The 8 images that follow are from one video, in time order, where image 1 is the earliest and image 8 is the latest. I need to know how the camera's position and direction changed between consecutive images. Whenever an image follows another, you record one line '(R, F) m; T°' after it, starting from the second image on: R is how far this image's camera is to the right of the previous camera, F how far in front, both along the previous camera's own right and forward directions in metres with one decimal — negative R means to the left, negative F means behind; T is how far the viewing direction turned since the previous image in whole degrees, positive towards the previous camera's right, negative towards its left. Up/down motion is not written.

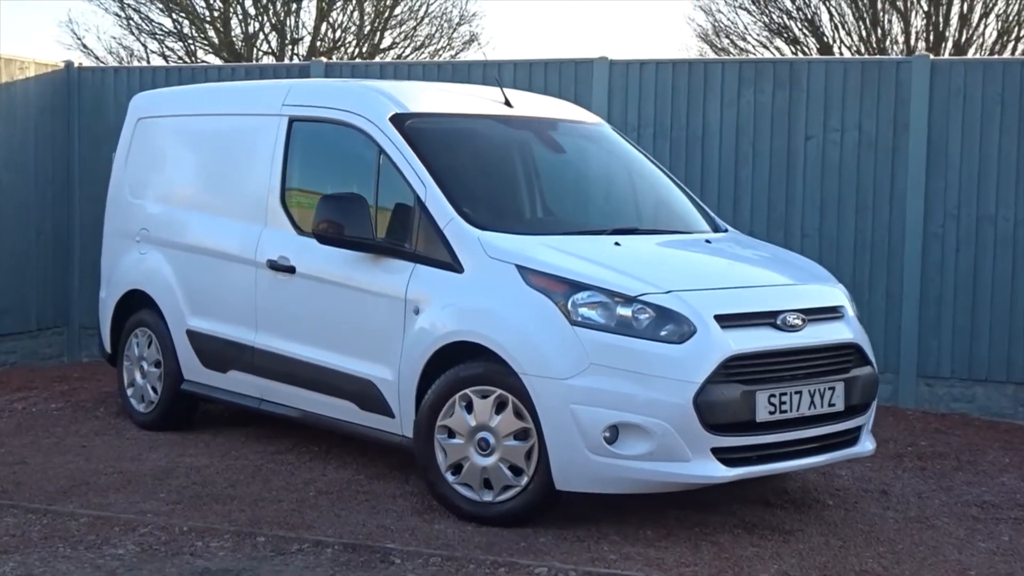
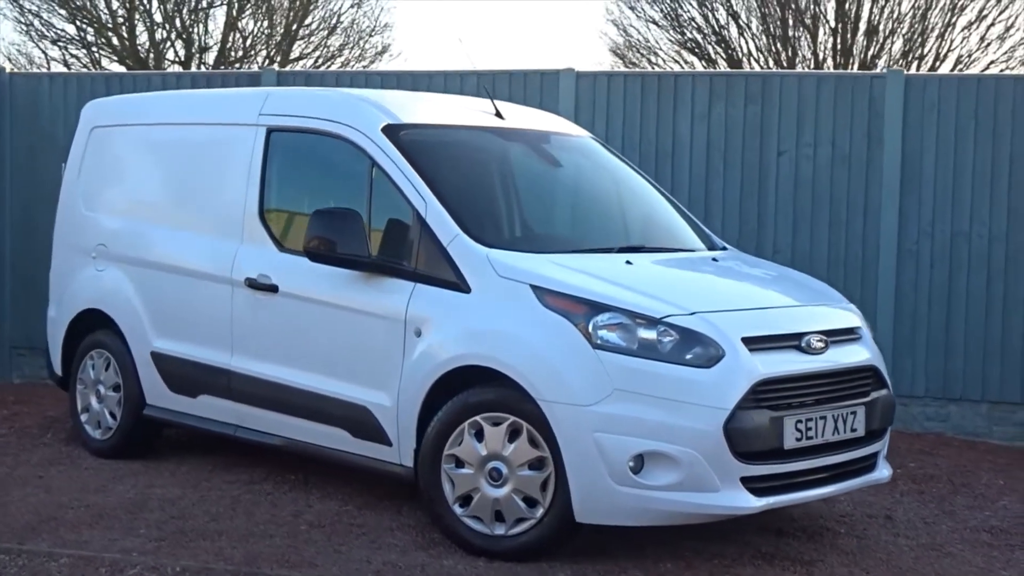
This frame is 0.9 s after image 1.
(-0.4, +0.3) m; +4°
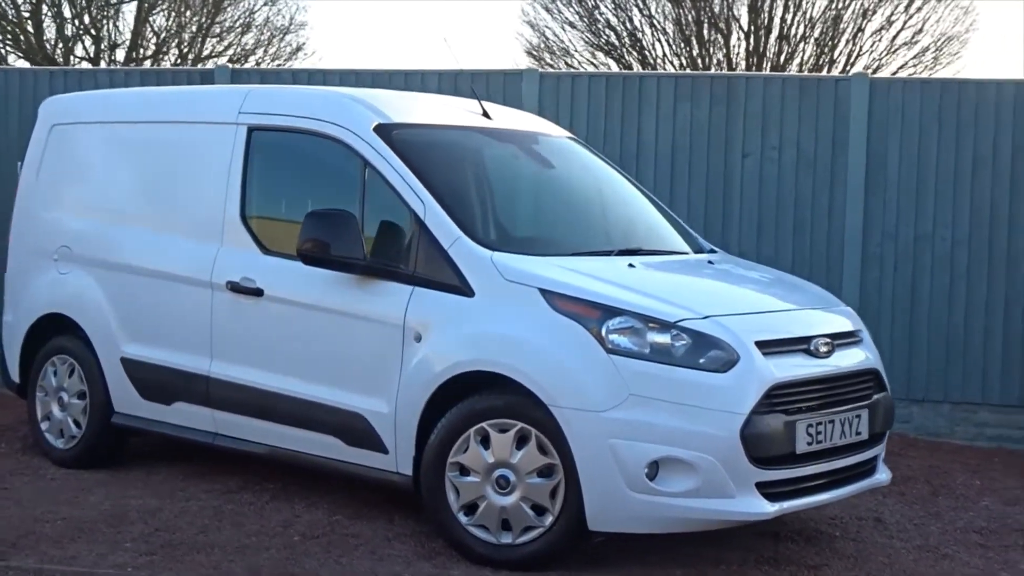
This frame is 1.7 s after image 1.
(-0.3, +0.1) m; +4°
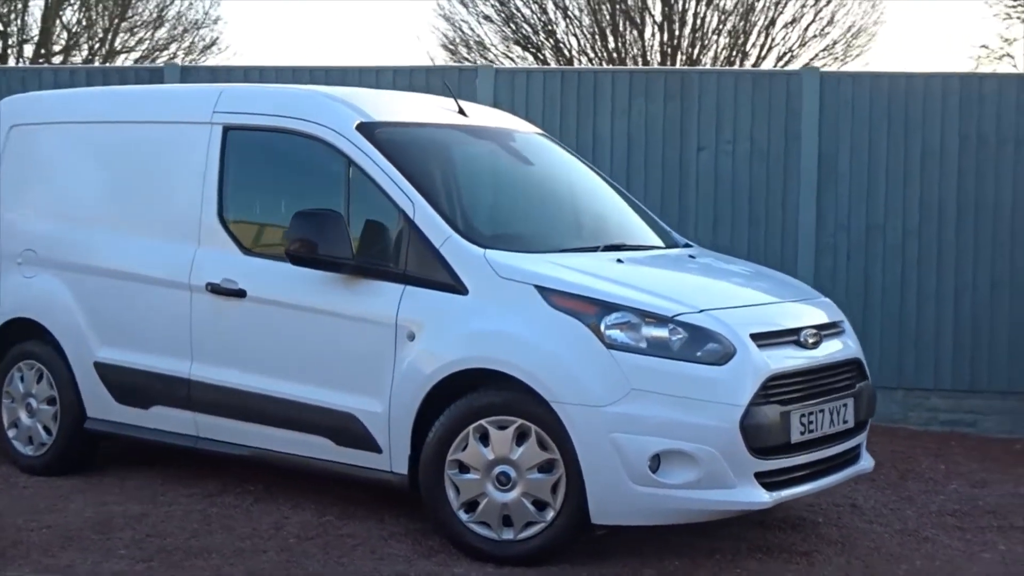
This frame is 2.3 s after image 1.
(-0.3, 0.0) m; +4°
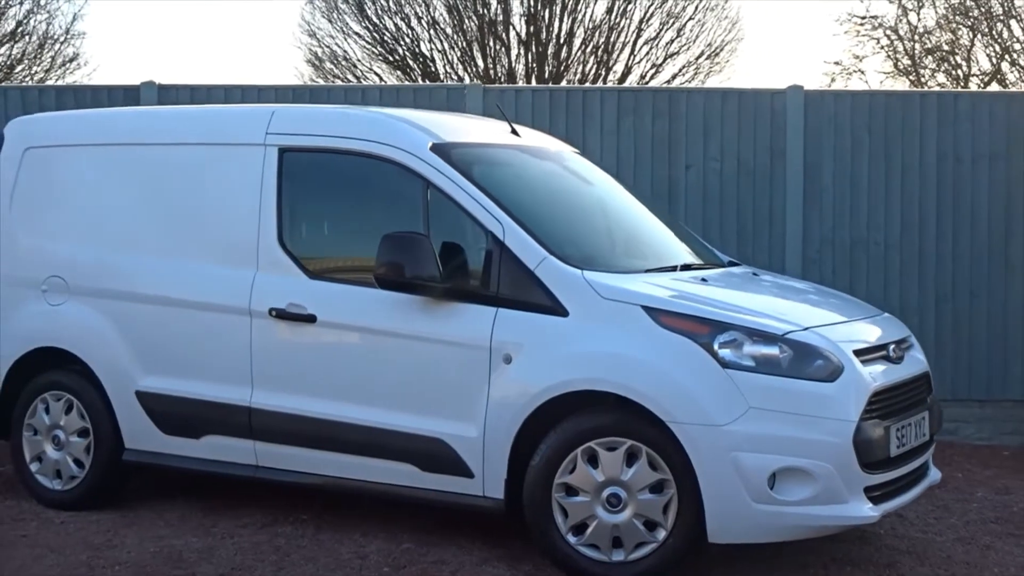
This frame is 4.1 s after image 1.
(-0.9, +0.1) m; +6°
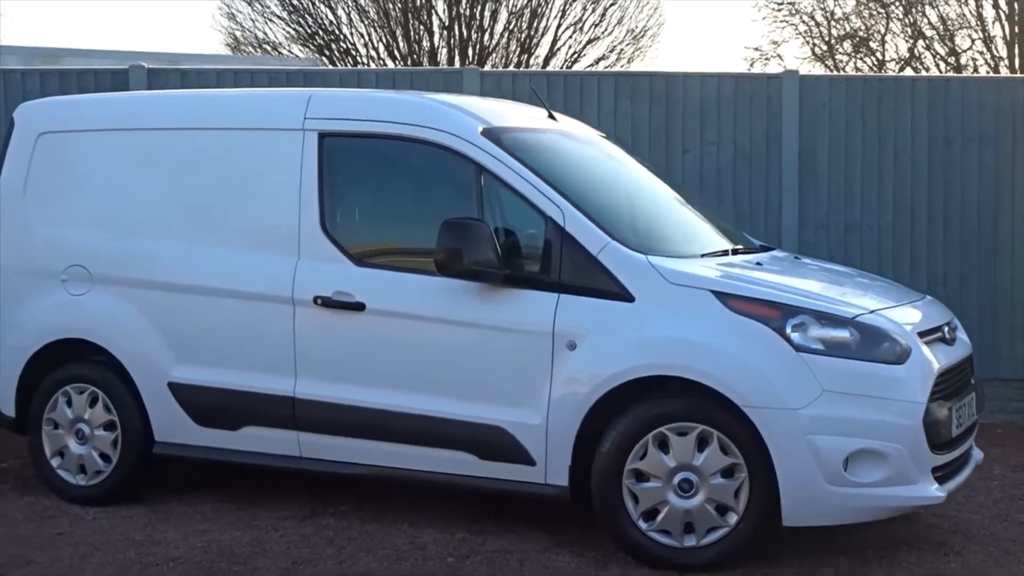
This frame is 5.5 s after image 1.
(-0.6, +0.1) m; +4°
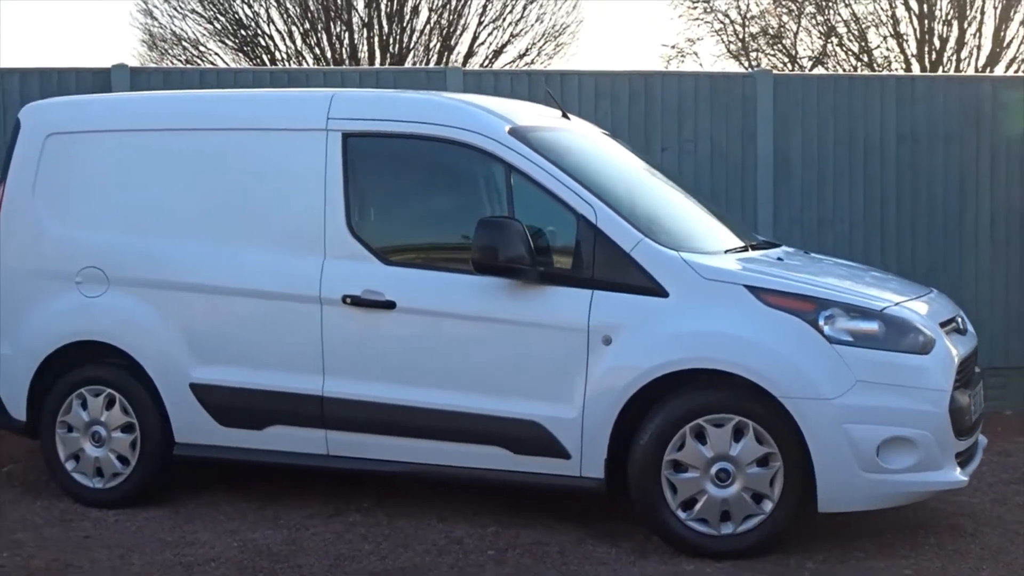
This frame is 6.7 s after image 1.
(-0.5, -0.1) m; +4°
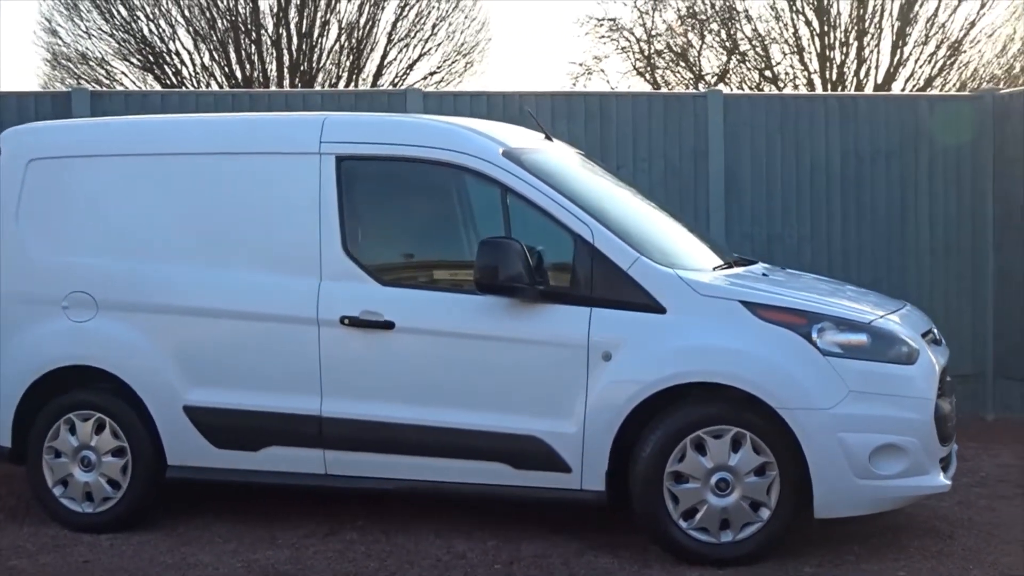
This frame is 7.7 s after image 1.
(-0.4, -0.1) m; +4°
